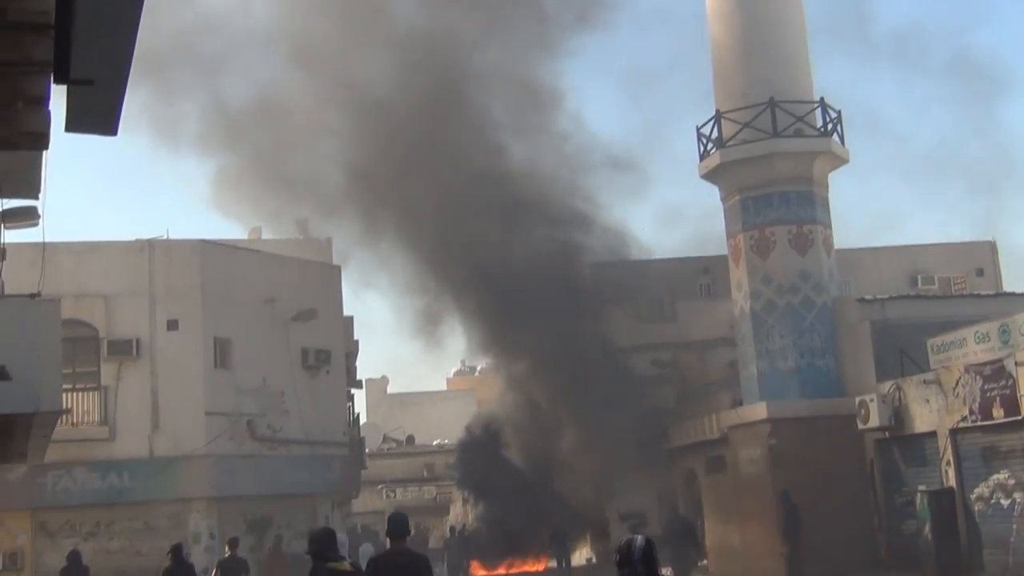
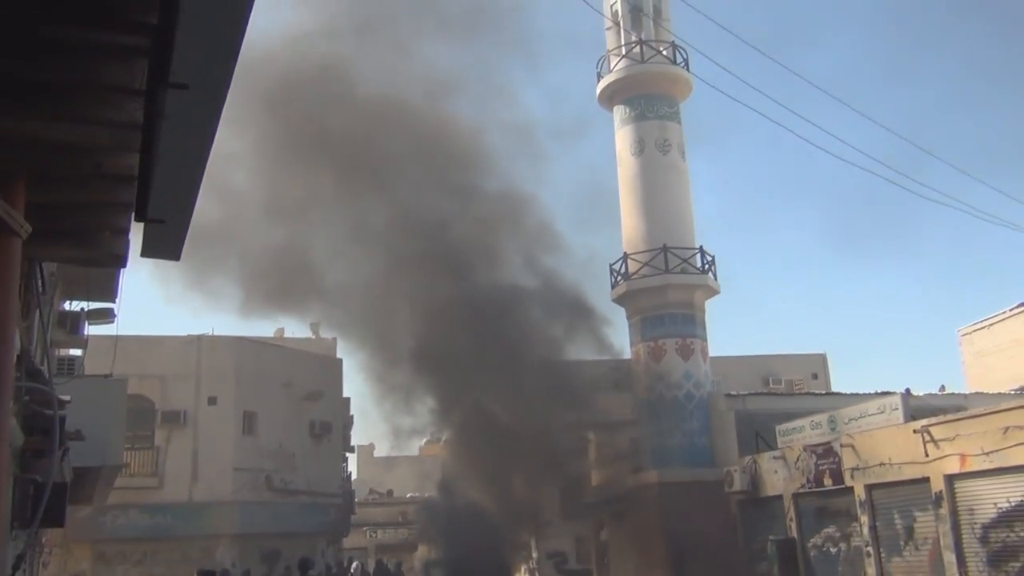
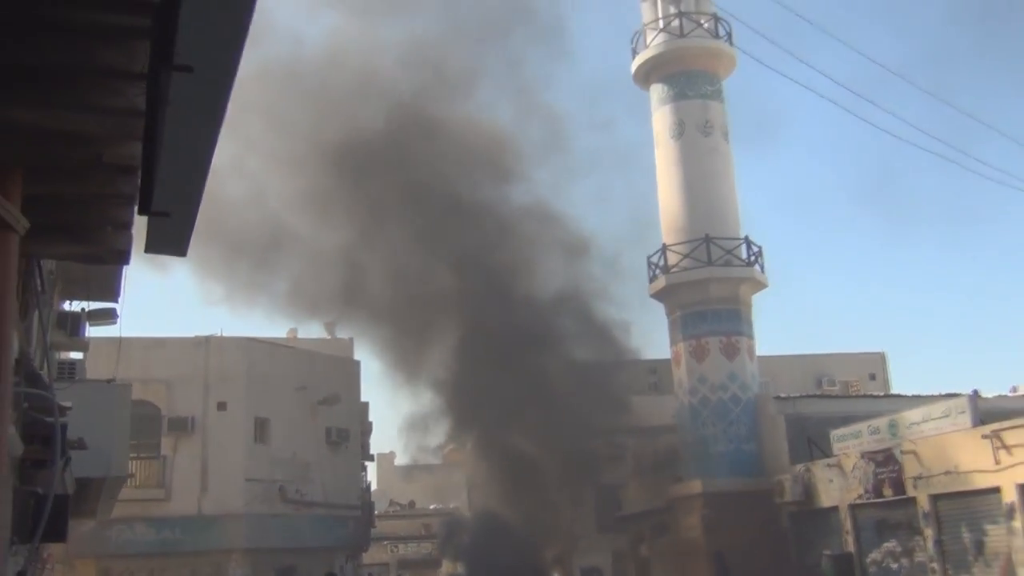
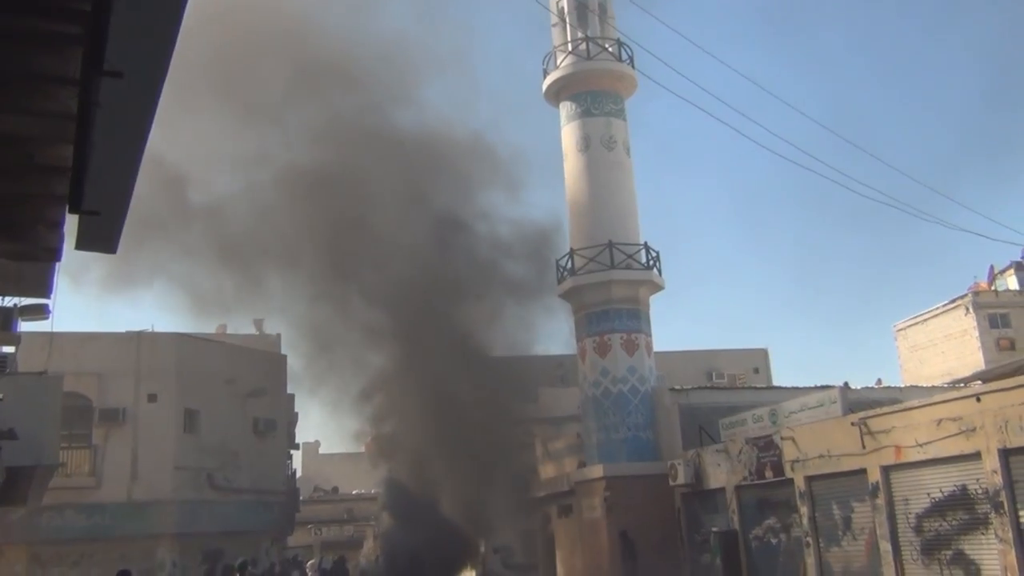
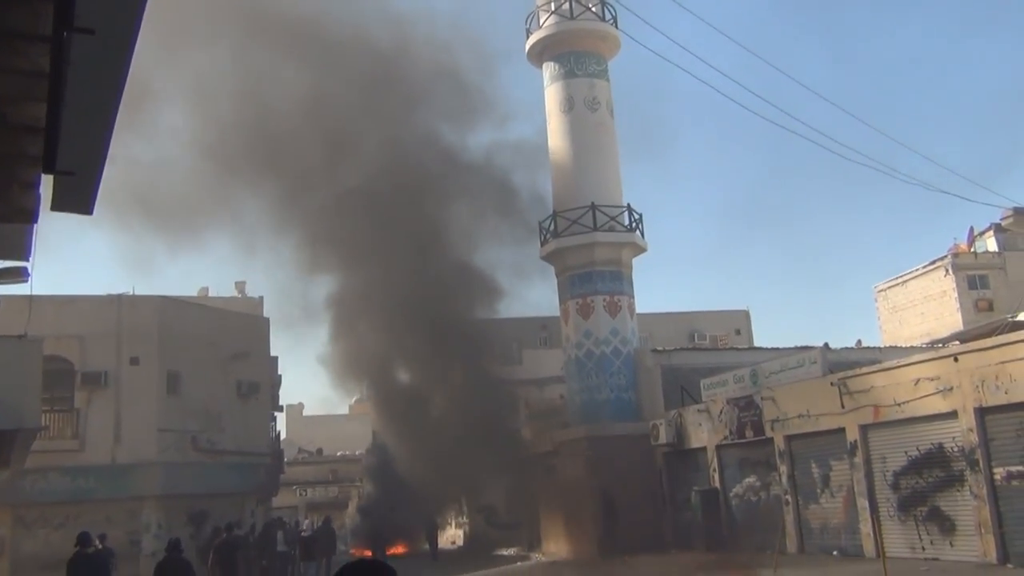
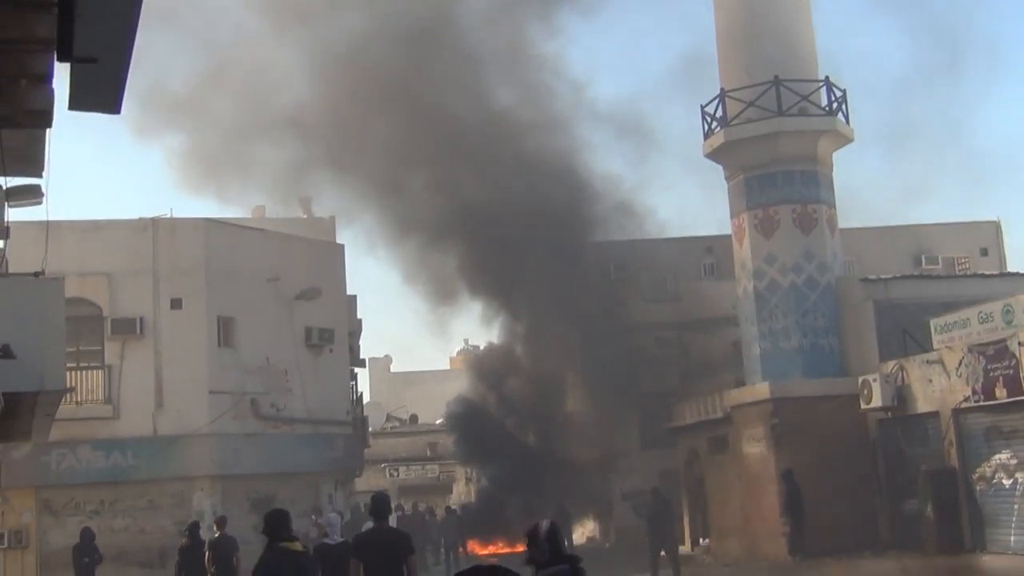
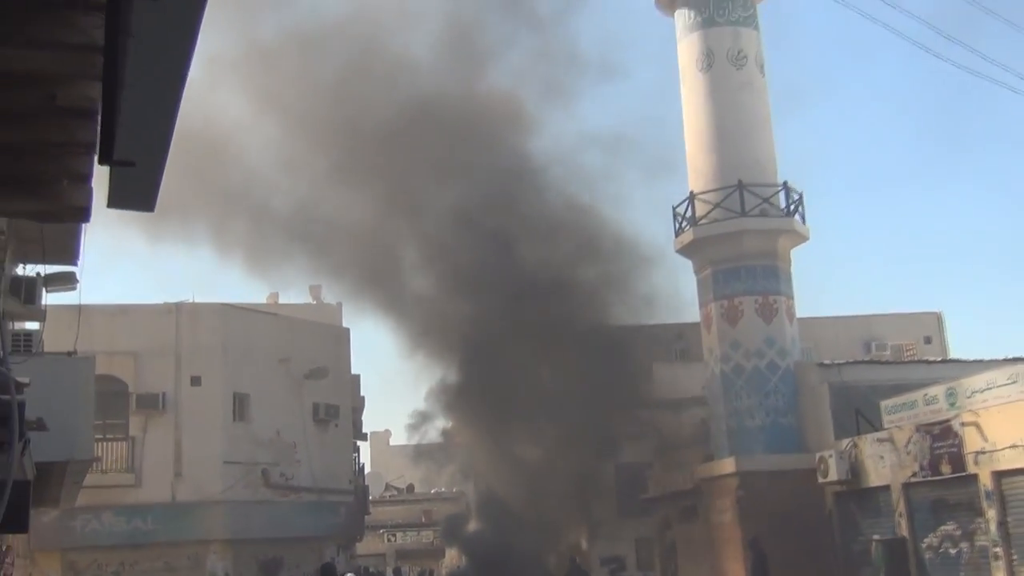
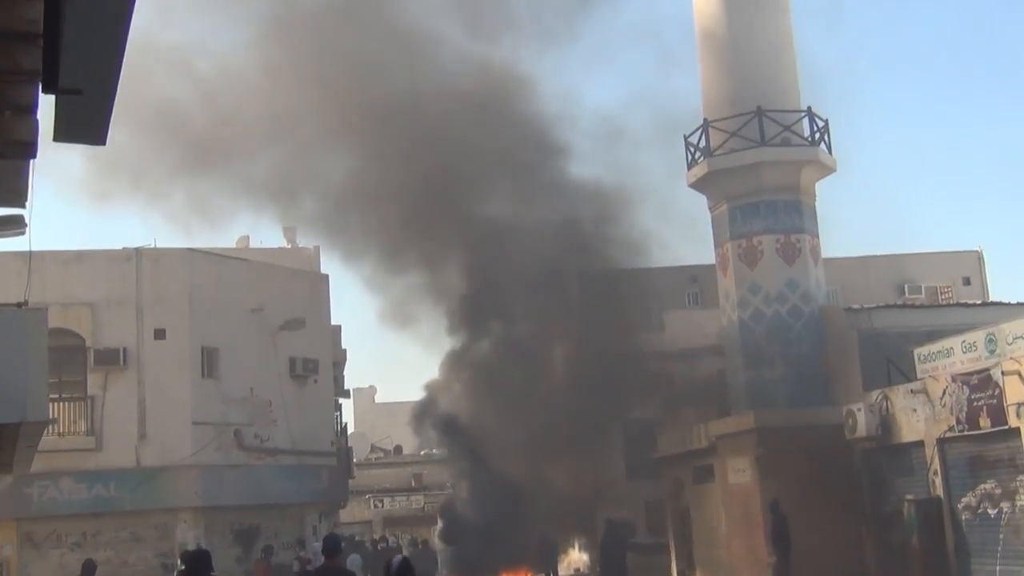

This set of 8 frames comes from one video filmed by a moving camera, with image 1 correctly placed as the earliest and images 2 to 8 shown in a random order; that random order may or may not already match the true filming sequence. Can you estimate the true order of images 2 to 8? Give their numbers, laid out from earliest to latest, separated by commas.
6, 8, 7, 3, 2, 4, 5
